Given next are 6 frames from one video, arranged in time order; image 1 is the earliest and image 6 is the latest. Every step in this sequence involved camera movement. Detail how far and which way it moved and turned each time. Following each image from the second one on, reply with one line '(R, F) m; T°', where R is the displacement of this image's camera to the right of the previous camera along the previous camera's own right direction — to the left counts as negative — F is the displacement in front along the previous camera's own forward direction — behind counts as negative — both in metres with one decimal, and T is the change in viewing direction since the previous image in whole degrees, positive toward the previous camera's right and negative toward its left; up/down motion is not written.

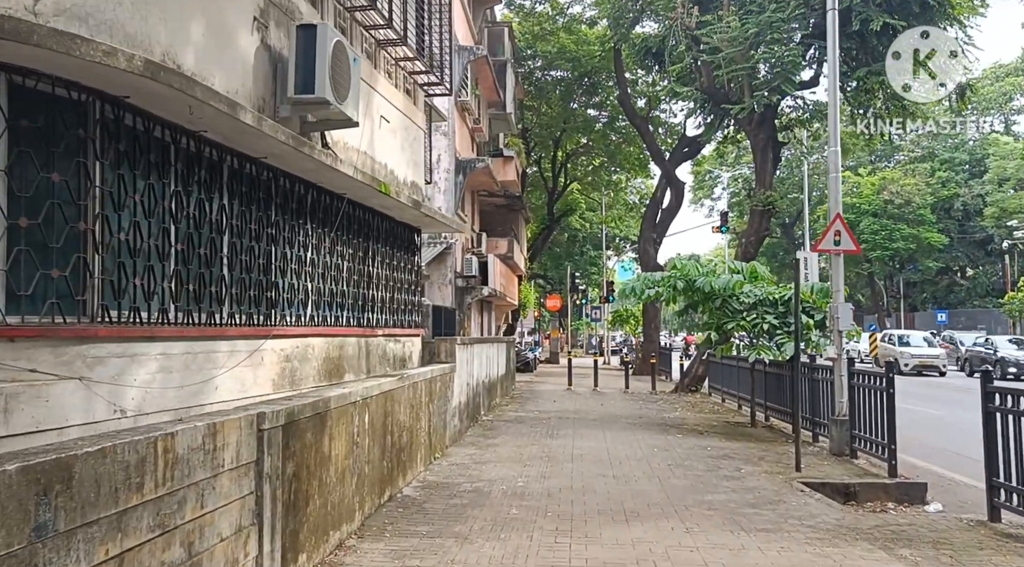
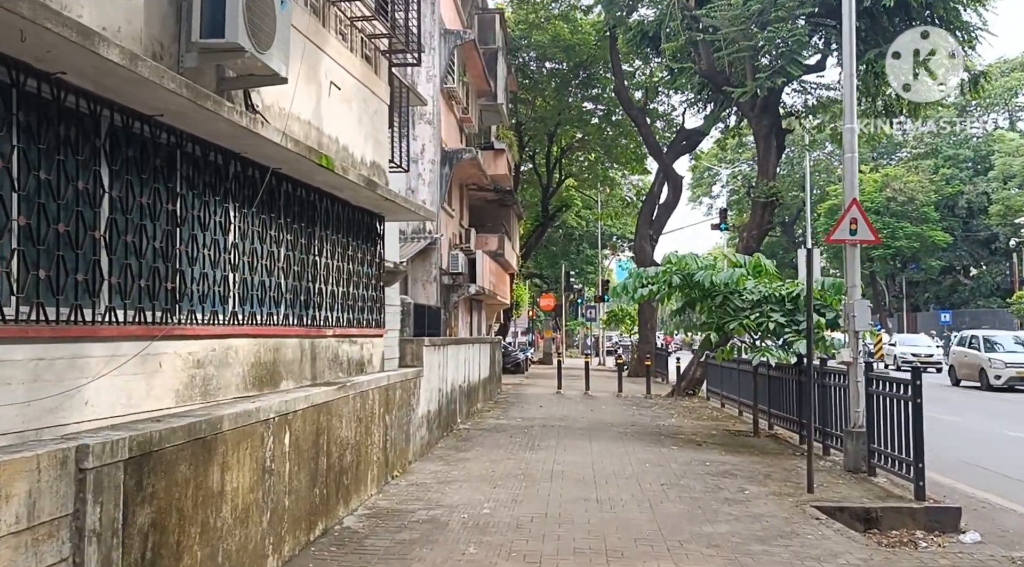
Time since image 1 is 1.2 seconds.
(+0.3, +1.4) m; 0°
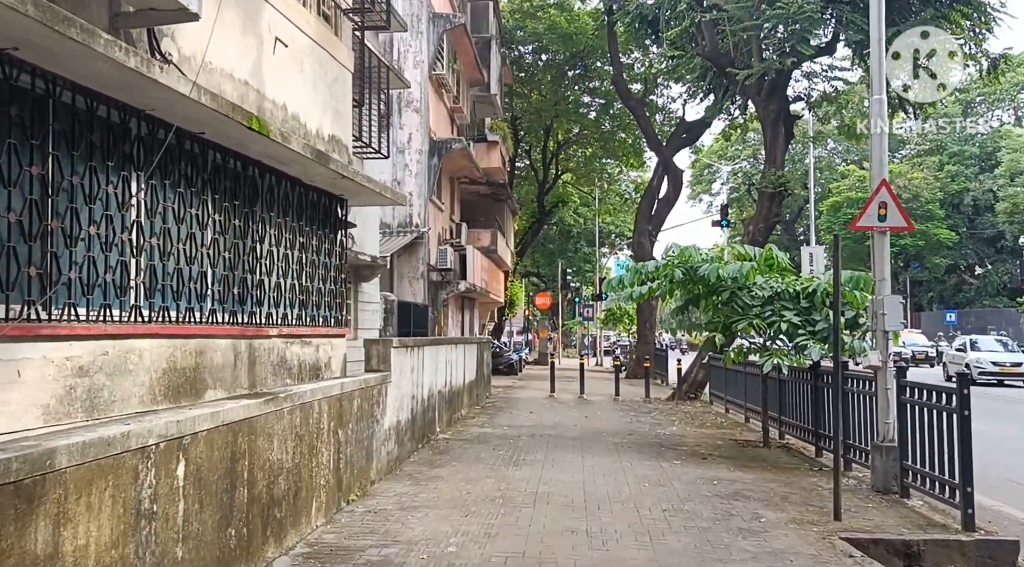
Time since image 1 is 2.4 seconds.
(+0.2, +1.4) m; 0°
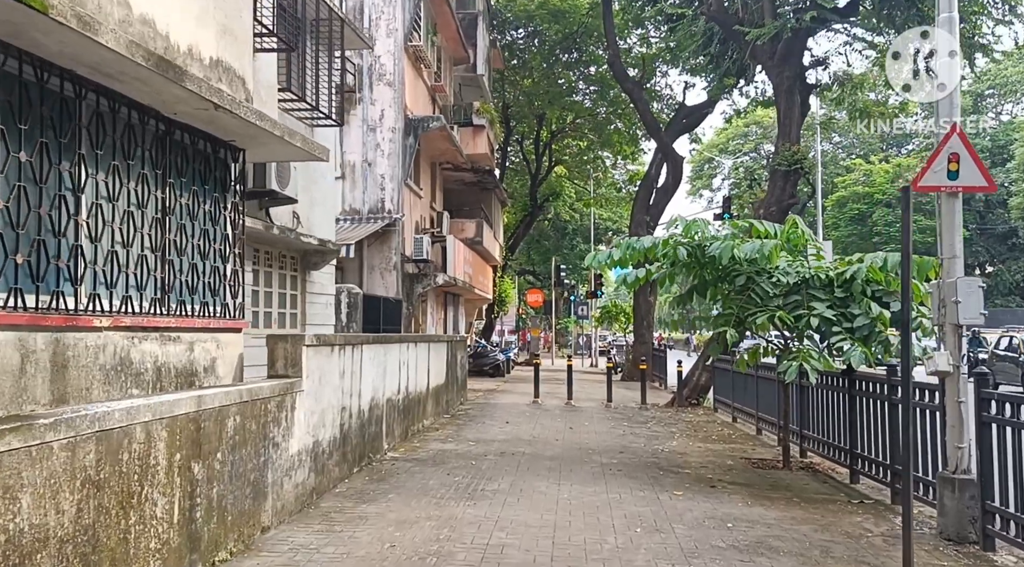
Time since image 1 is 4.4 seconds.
(+0.3, +2.4) m; 0°
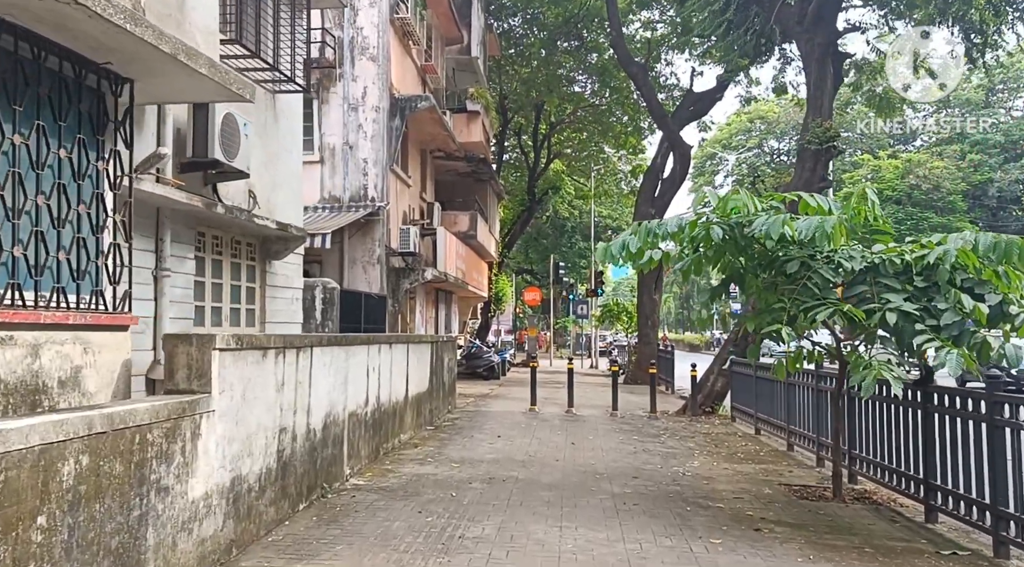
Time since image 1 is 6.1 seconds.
(+0.1, +2.0) m; 0°
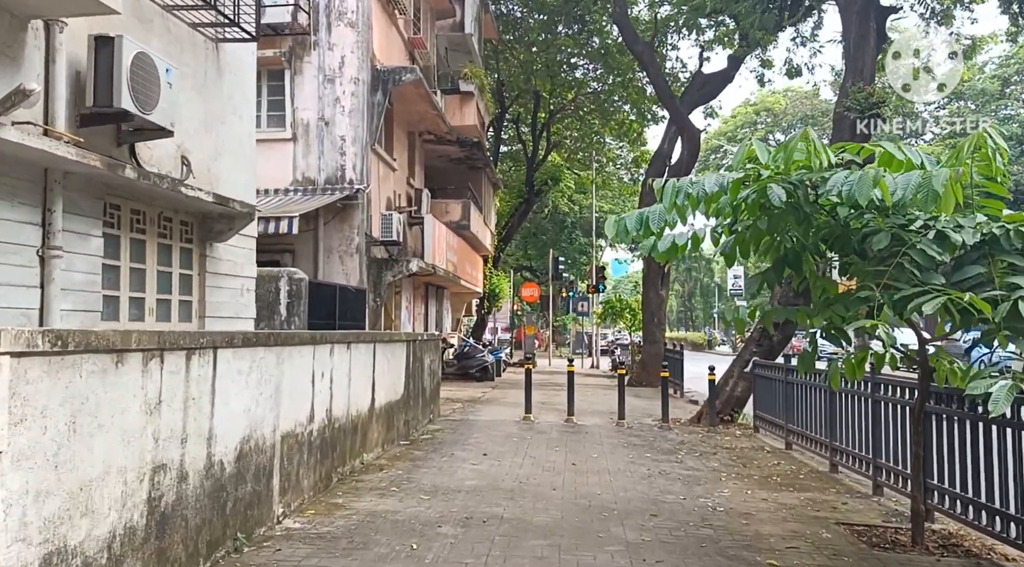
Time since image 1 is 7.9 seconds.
(+0.1, +2.1) m; 0°
